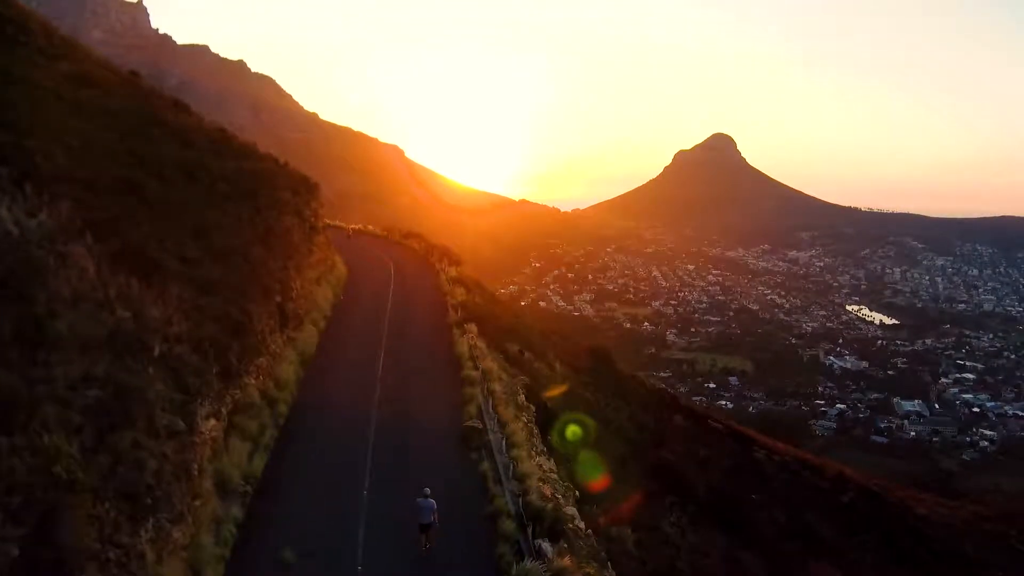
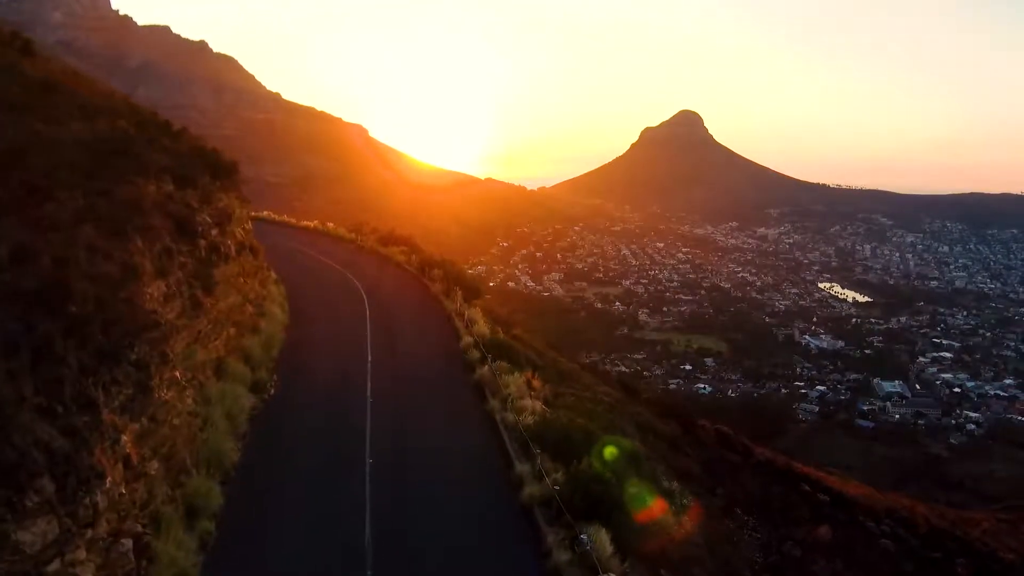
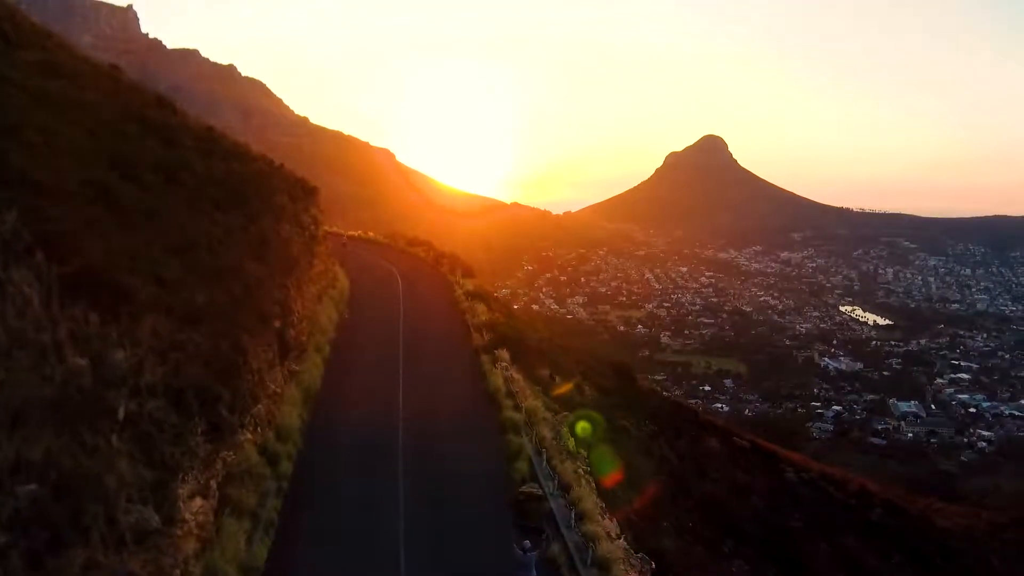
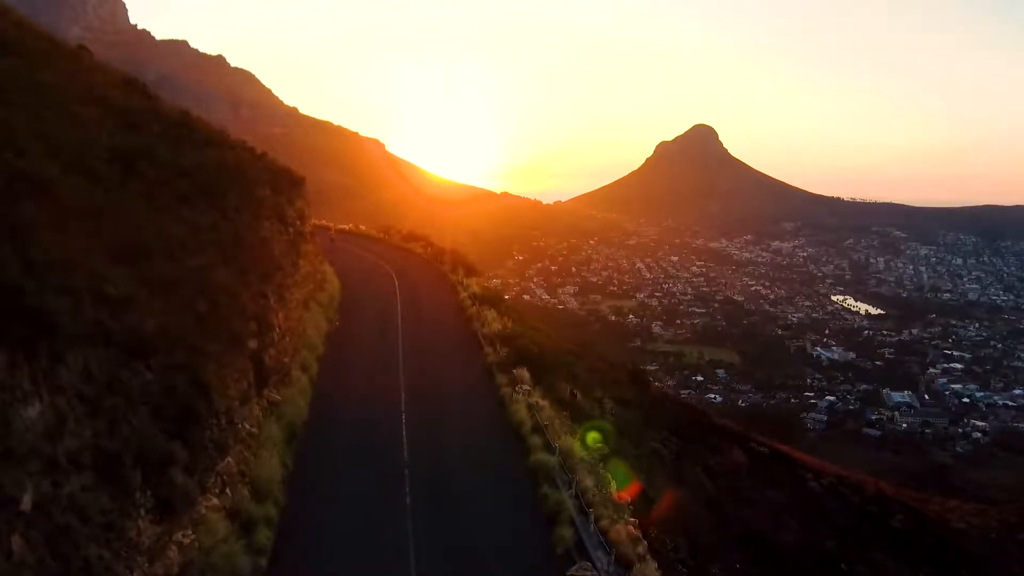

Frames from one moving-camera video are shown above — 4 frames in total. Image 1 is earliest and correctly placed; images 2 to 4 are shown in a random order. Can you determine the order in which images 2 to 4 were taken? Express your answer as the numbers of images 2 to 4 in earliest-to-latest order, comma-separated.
3, 4, 2
